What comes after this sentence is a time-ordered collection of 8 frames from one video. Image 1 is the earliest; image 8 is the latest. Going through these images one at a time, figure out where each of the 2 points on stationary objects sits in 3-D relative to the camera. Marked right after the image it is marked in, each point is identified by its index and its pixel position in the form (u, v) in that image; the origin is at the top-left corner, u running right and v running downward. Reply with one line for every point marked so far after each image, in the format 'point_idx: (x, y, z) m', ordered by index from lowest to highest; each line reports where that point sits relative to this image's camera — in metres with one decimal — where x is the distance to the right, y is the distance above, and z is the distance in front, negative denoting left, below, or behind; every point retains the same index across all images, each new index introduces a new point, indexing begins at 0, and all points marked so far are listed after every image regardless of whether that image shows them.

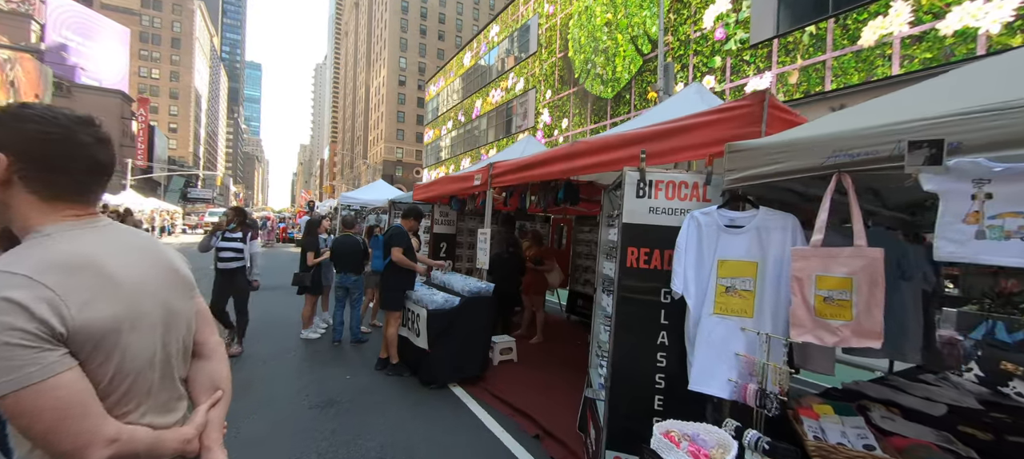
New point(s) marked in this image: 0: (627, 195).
0: (+0.7, +0.2, +2.3) m
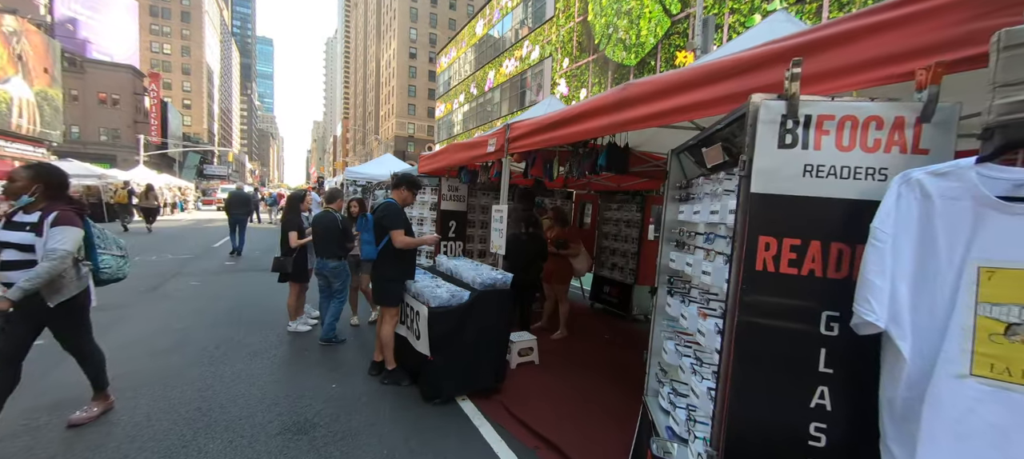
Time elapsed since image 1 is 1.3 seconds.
0: (+0.8, +0.3, +1.3) m
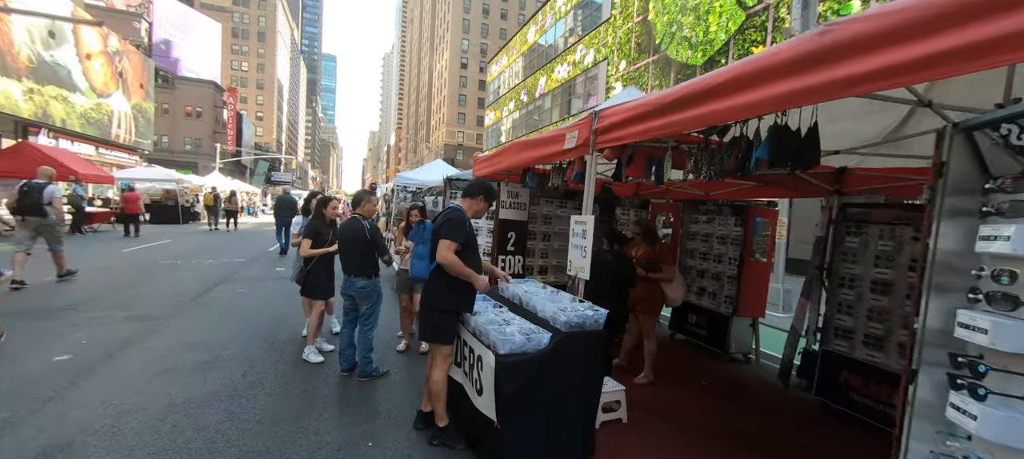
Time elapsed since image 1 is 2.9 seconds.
0: (+1.2, +0.2, +0.2) m
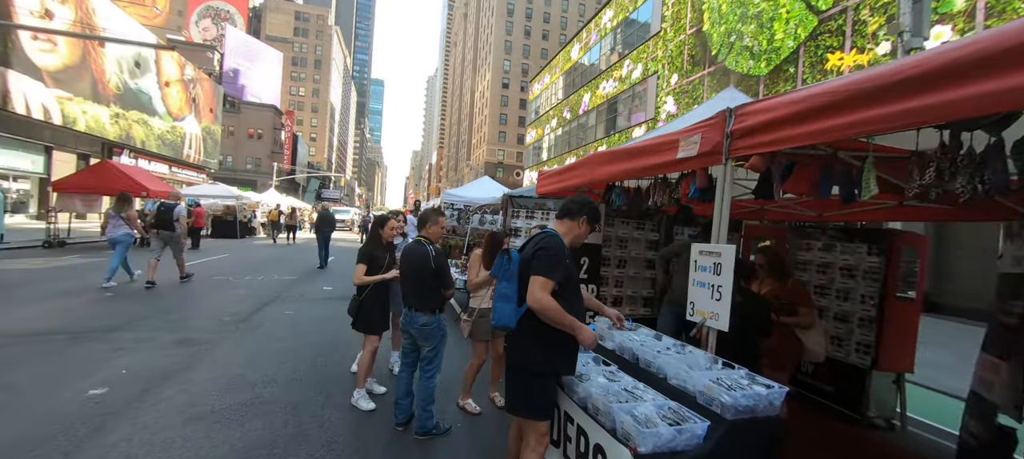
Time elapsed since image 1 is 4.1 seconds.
0: (+1.6, +0.1, -0.6) m
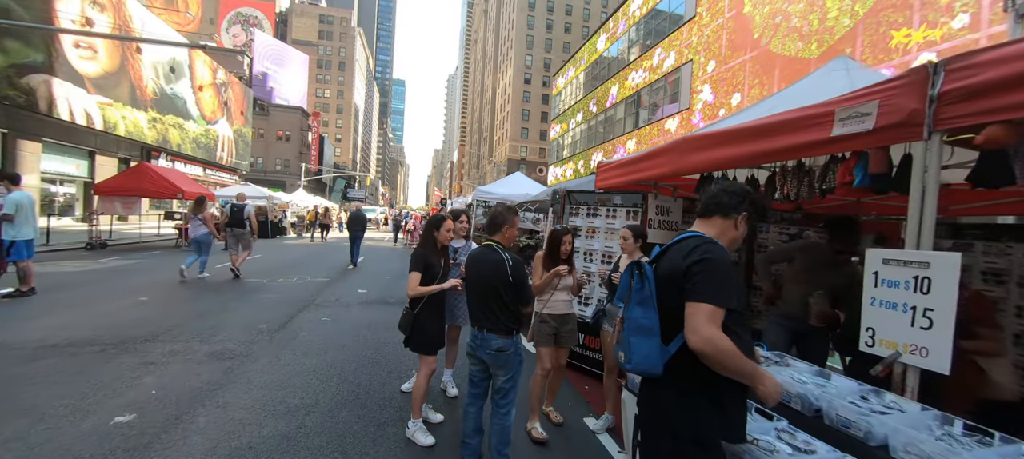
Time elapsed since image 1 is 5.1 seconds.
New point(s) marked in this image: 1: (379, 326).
0: (+2.1, +0.1, -1.4) m
1: (-2.1, -1.5, +6.3) m
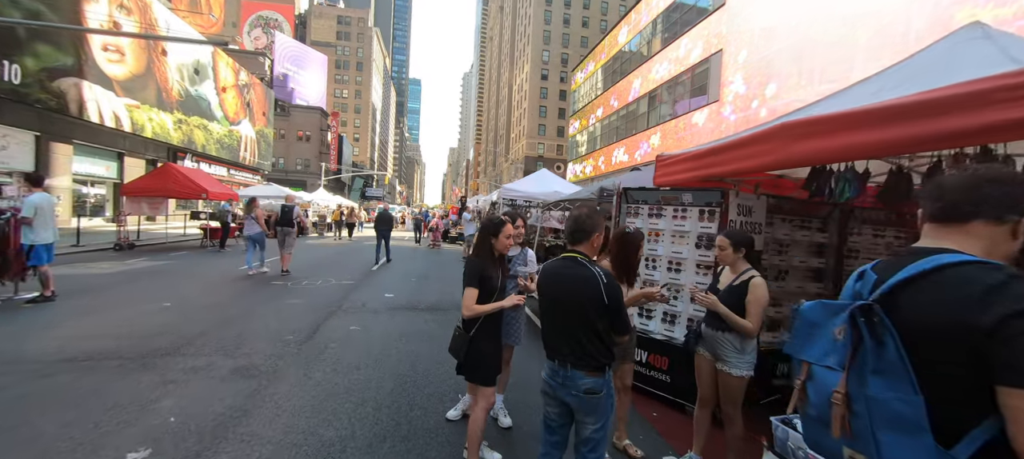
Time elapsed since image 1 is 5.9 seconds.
0: (+2.4, 0.0, -2.0) m
1: (-1.5, -1.6, +5.8) m
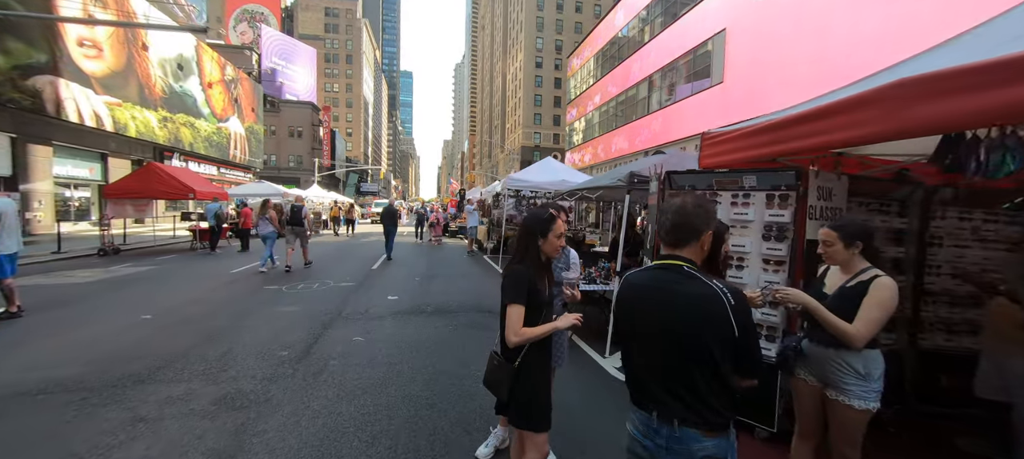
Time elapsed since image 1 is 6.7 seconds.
0: (+2.7, 0.0, -2.7) m
1: (-1.2, -1.5, +5.2) m
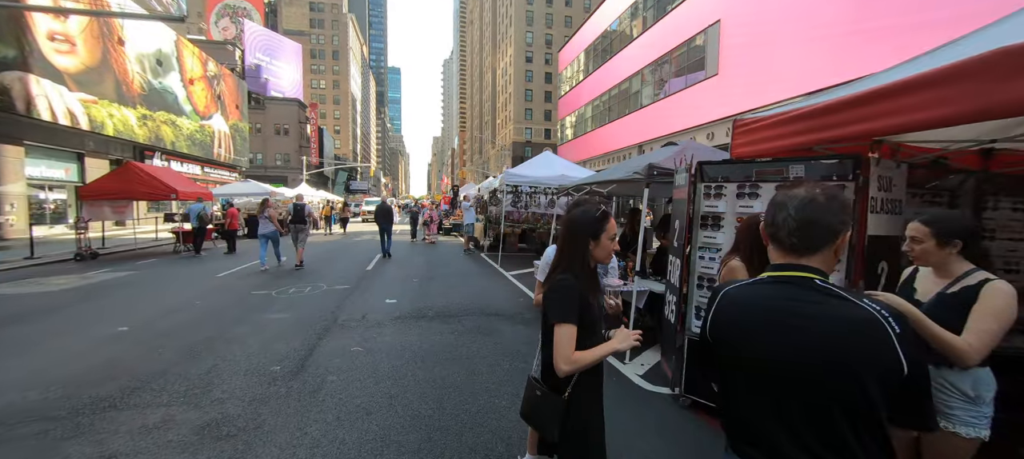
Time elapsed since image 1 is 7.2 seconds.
0: (+3.0, 0.0, -3.0) m
1: (-1.0, -1.5, +4.8) m
